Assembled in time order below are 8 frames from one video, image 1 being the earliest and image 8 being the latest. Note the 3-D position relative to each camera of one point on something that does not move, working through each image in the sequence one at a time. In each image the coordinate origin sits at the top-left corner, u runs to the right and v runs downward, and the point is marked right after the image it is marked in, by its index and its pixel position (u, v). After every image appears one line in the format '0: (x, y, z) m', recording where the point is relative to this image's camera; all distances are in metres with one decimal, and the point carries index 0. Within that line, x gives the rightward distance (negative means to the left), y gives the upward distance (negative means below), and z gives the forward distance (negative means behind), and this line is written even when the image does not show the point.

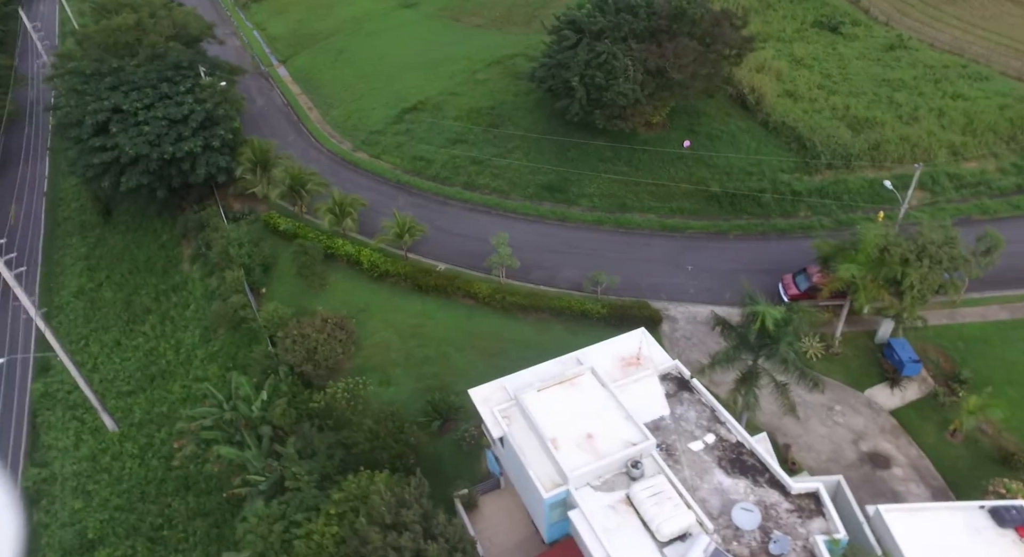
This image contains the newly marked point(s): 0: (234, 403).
0: (-7.6, -3.5, +18.6) m
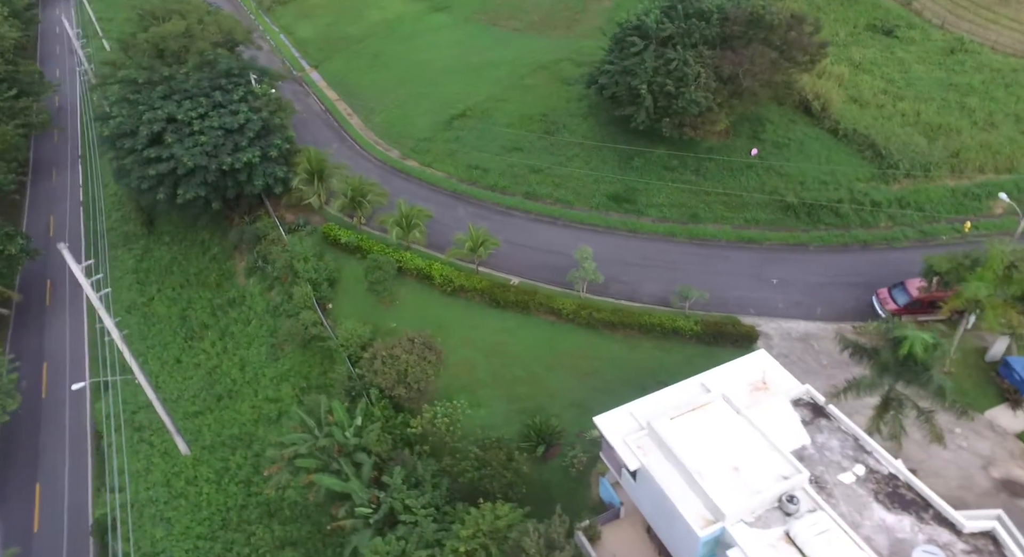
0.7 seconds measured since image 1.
0: (-4.9, -4.0, +18.0) m
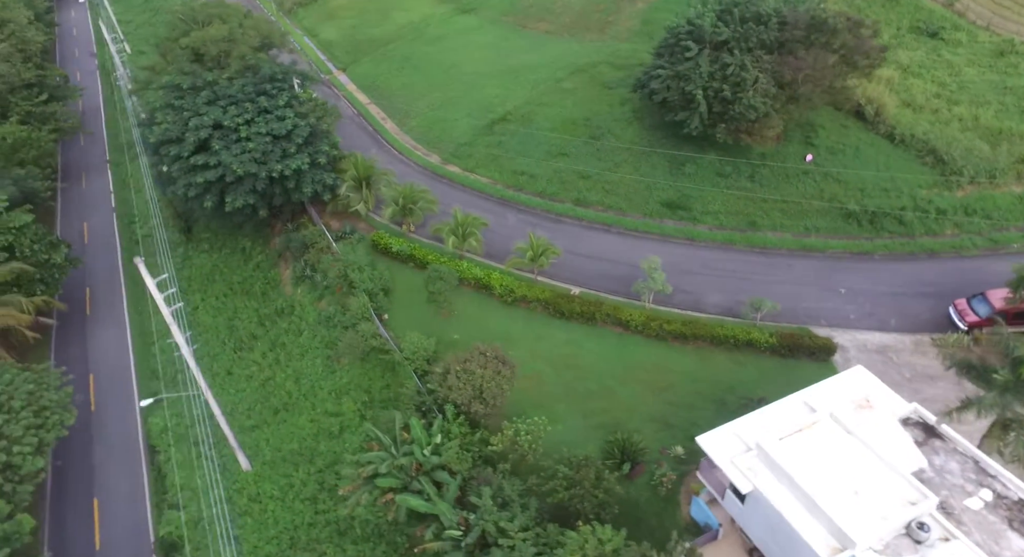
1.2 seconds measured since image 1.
0: (-2.8, -4.4, +17.5) m
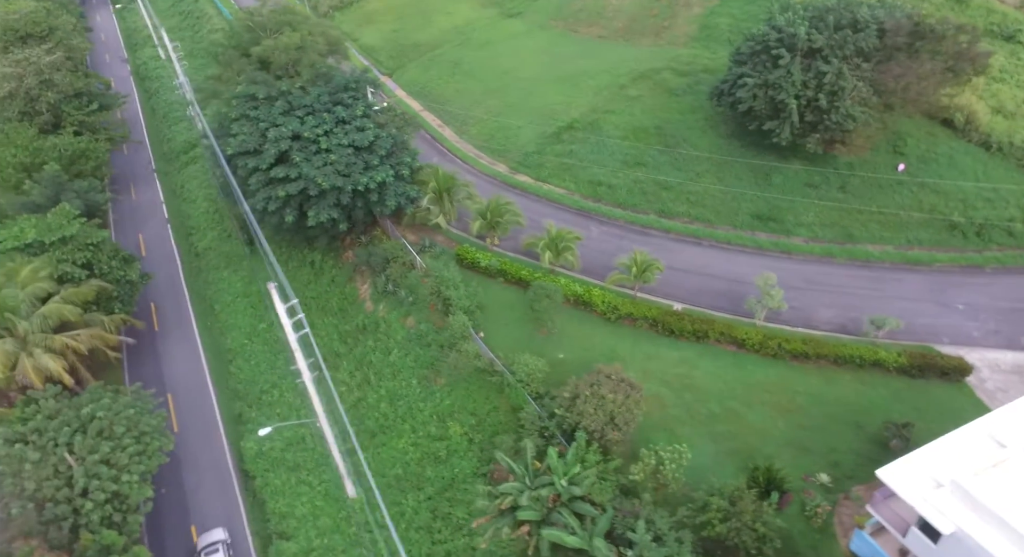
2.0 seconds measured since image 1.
0: (+0.7, -4.9, +16.8) m
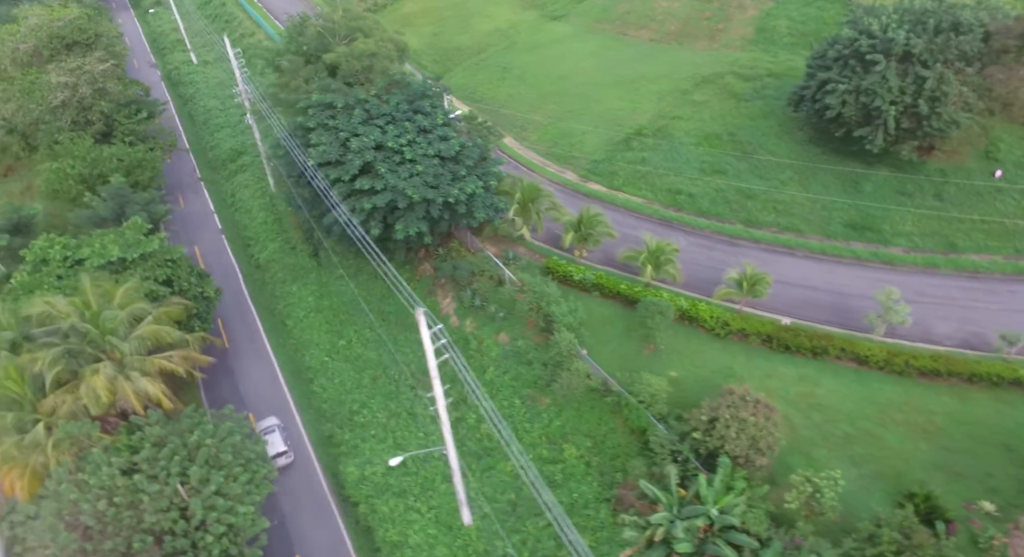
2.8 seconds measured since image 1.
0: (+4.2, -5.4, +16.1) m
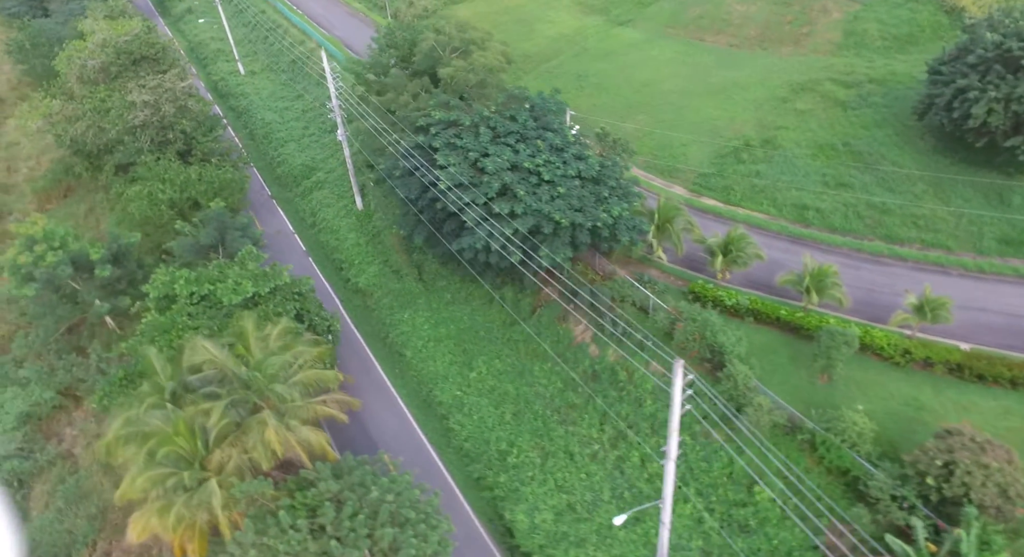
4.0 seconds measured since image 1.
0: (+9.6, -6.3, +14.8) m
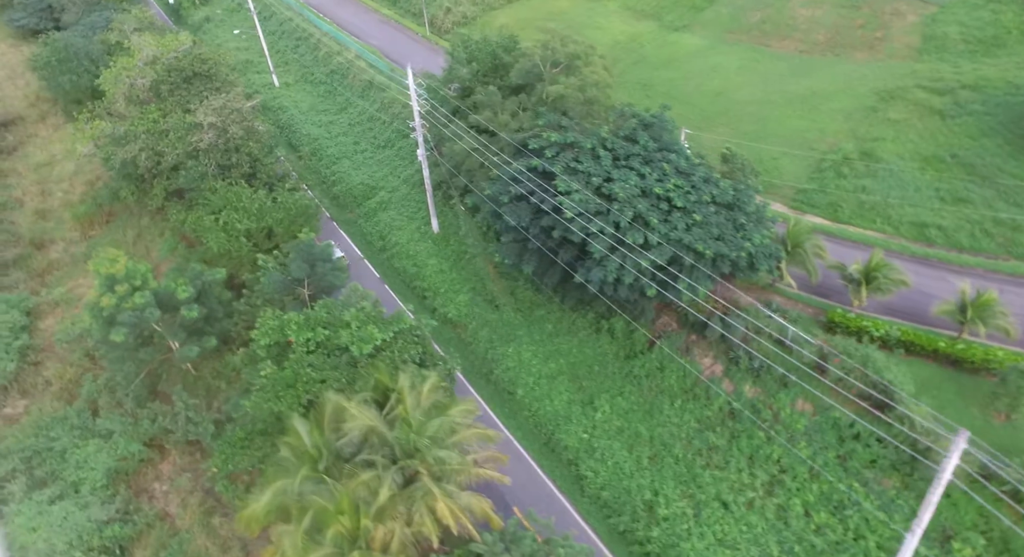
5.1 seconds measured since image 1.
0: (+14.2, -7.2, +13.4) m
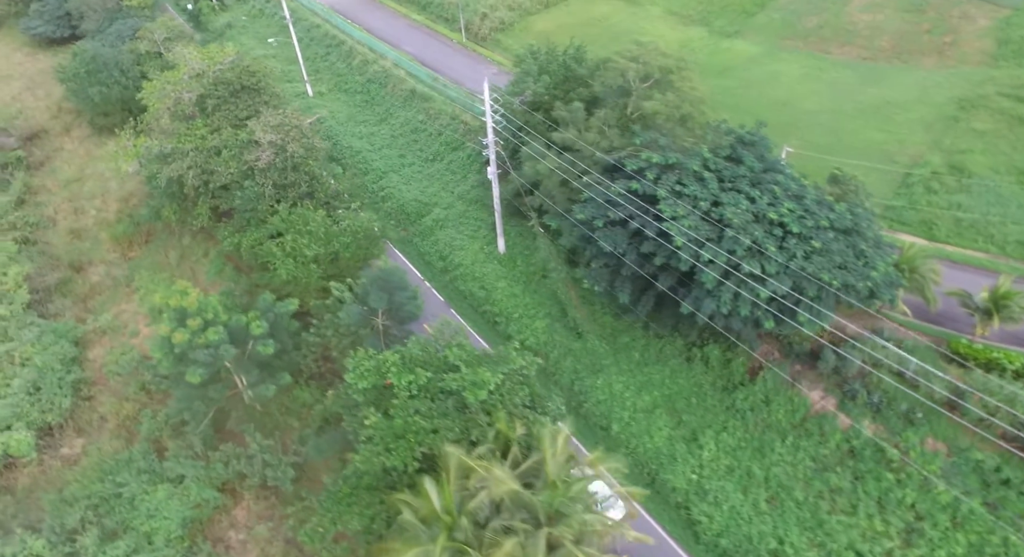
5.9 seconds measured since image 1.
0: (+17.6, -8.1, +12.0) m
